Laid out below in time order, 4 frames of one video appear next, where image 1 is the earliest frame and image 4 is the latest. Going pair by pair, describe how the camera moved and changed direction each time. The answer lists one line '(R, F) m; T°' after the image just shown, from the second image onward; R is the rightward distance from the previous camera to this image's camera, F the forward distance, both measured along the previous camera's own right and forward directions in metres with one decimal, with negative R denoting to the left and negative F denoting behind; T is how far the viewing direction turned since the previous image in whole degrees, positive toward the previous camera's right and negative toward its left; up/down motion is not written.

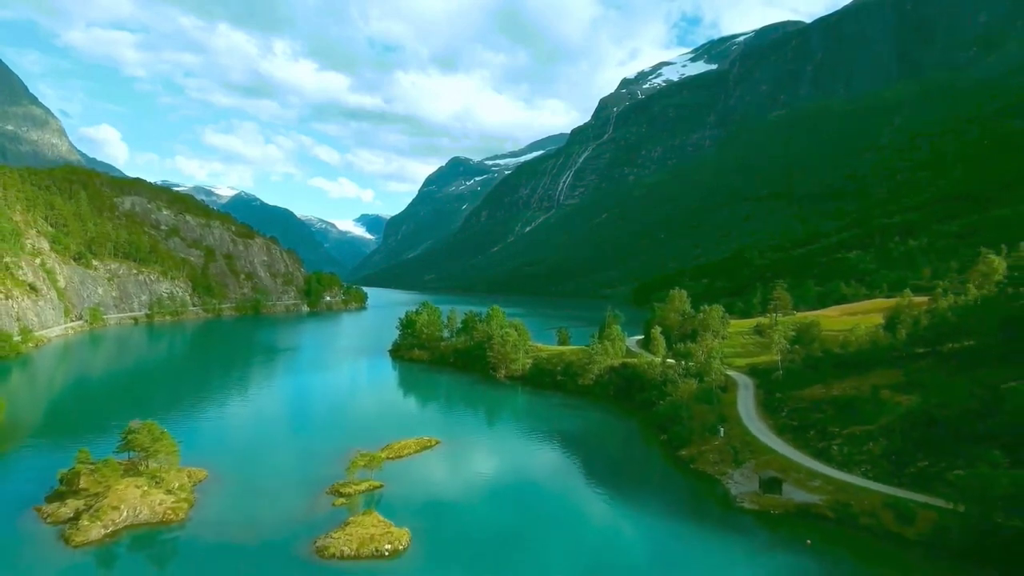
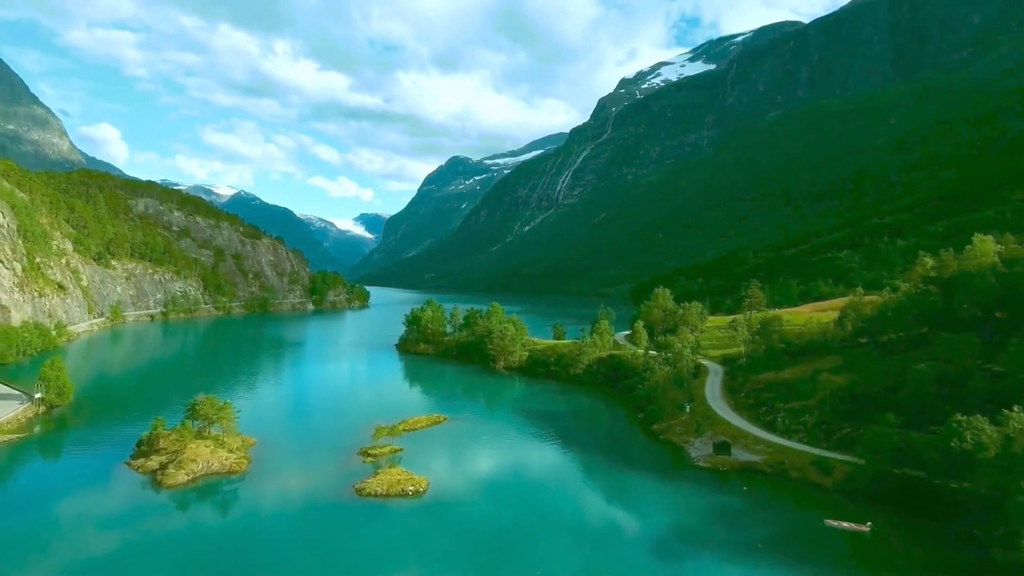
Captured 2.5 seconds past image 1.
(+0.1, -4.6) m; 0°
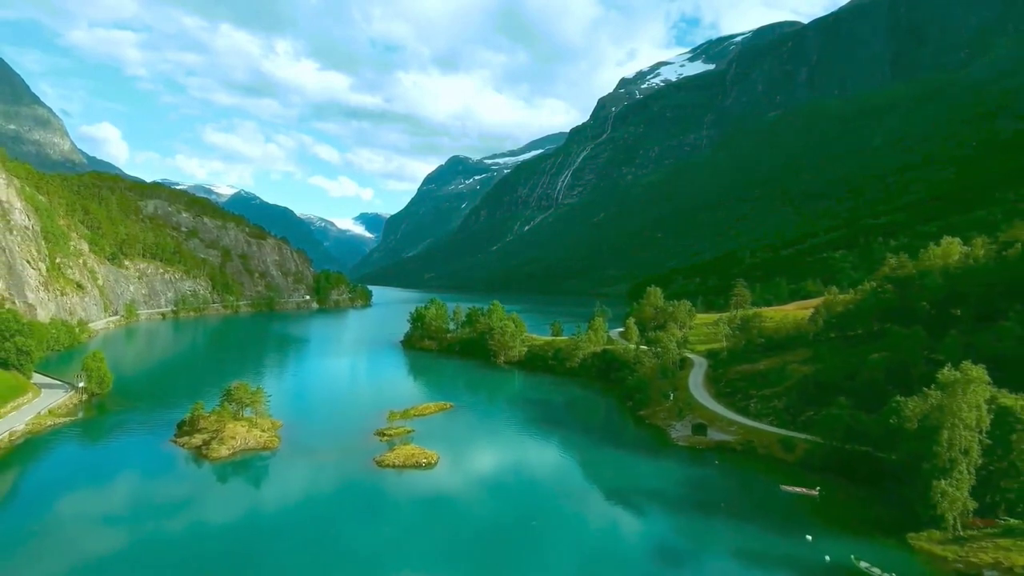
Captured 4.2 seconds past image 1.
(0.0, -3.2) m; 0°
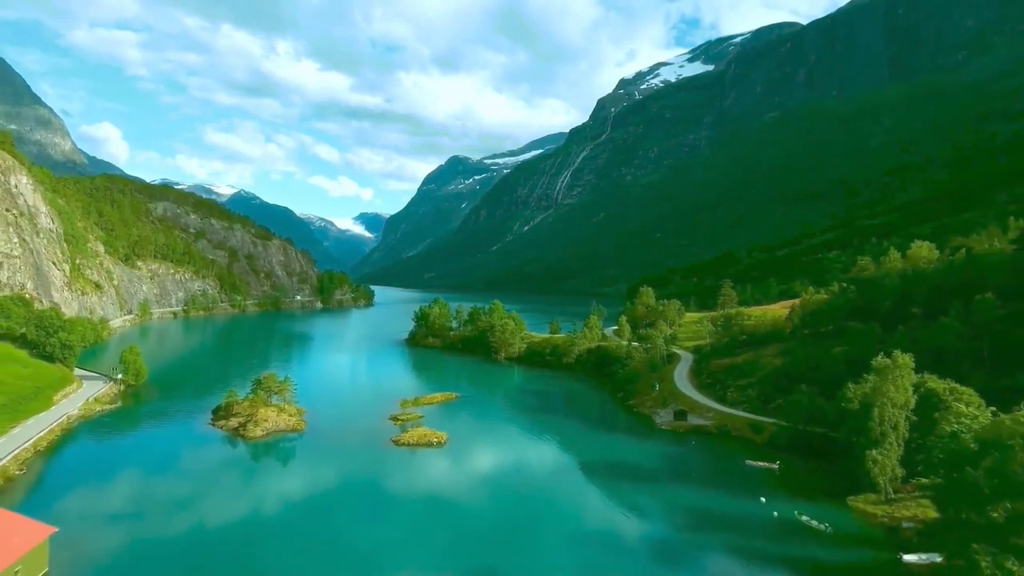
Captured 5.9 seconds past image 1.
(0.0, -3.4) m; 0°
